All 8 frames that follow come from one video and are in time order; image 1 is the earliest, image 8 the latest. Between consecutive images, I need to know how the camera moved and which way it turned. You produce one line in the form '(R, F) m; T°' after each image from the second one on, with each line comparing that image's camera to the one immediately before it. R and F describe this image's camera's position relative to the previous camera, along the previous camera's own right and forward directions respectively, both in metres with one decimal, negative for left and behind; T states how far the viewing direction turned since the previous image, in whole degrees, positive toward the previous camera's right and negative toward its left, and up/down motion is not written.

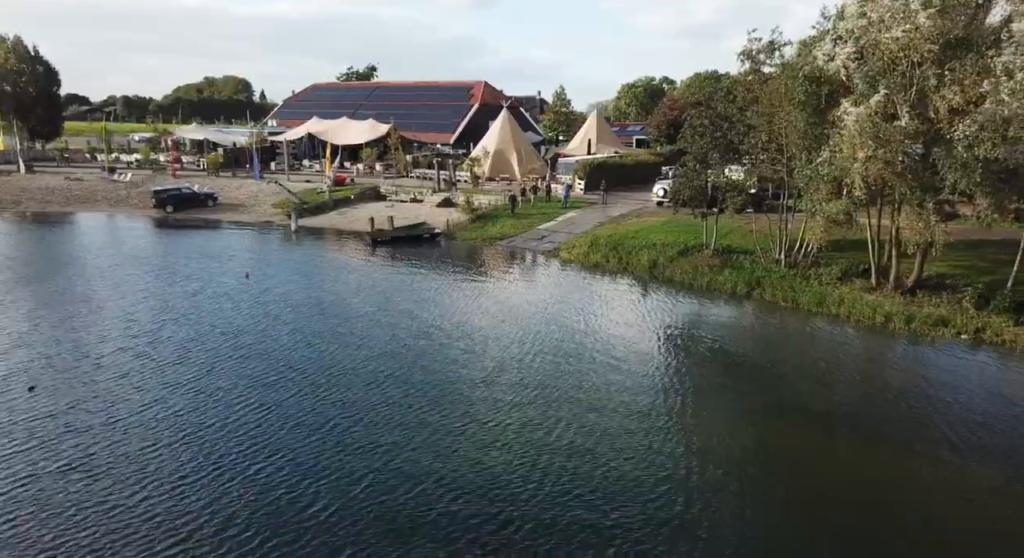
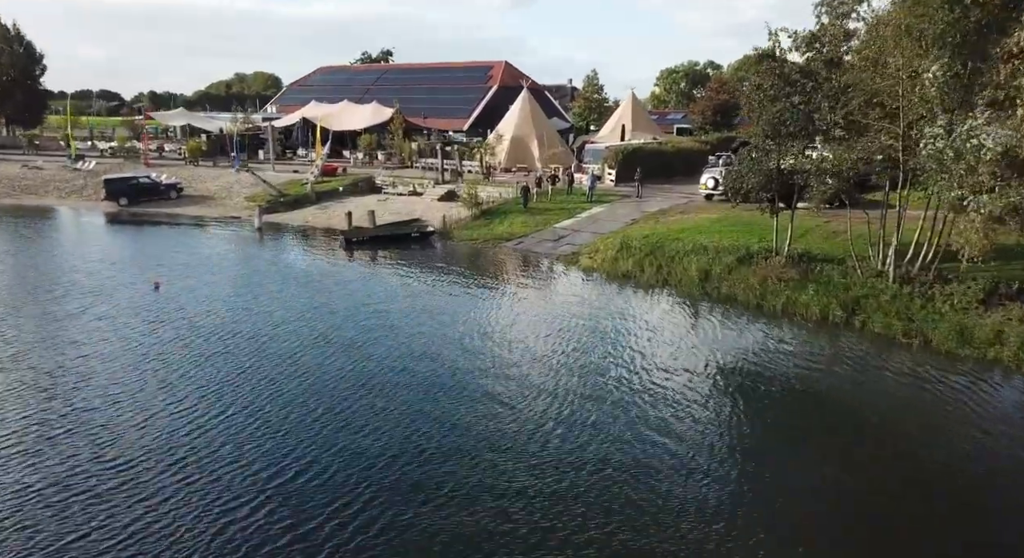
(+1.1, +7.9) m; -3°
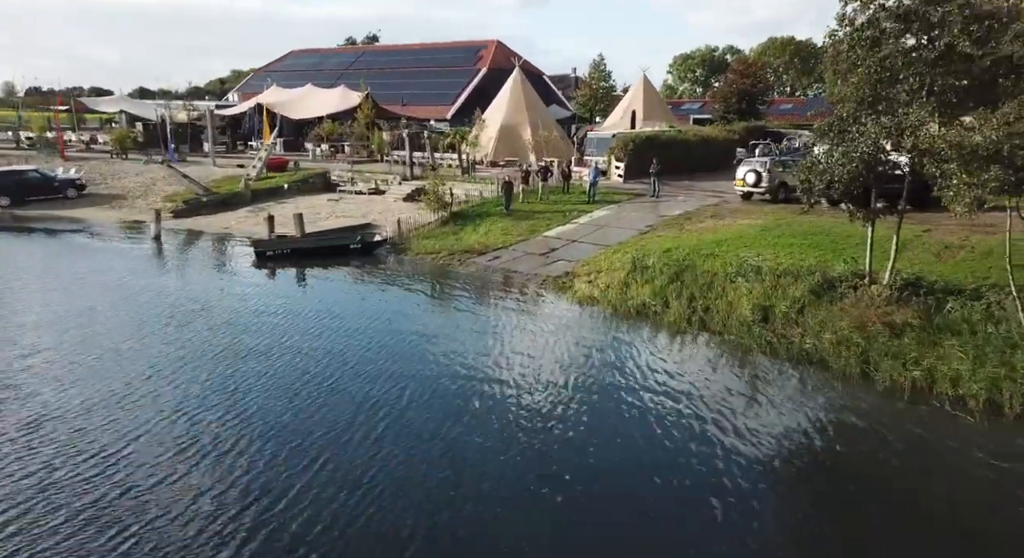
(+1.2, +8.2) m; -1°
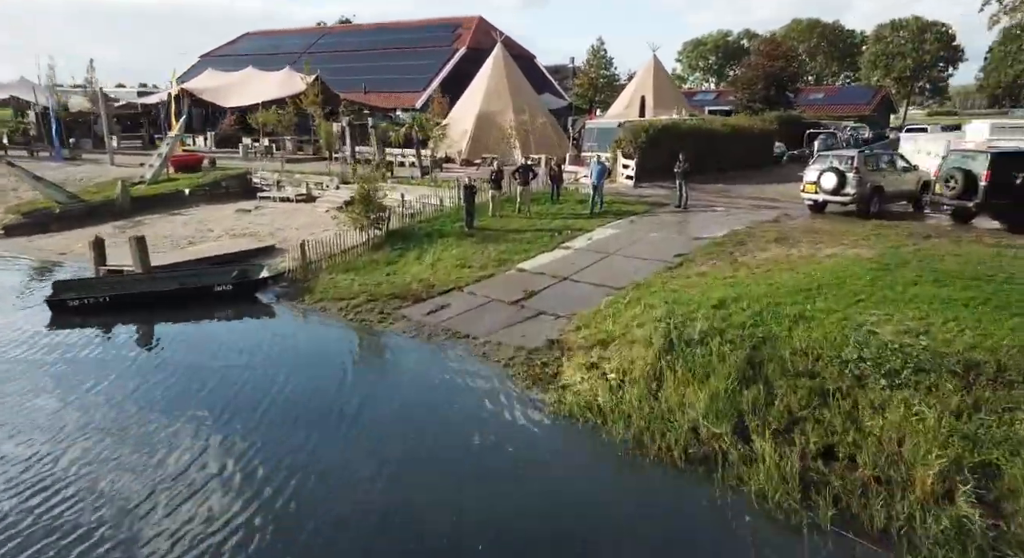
(+1.0, +8.7) m; 0°
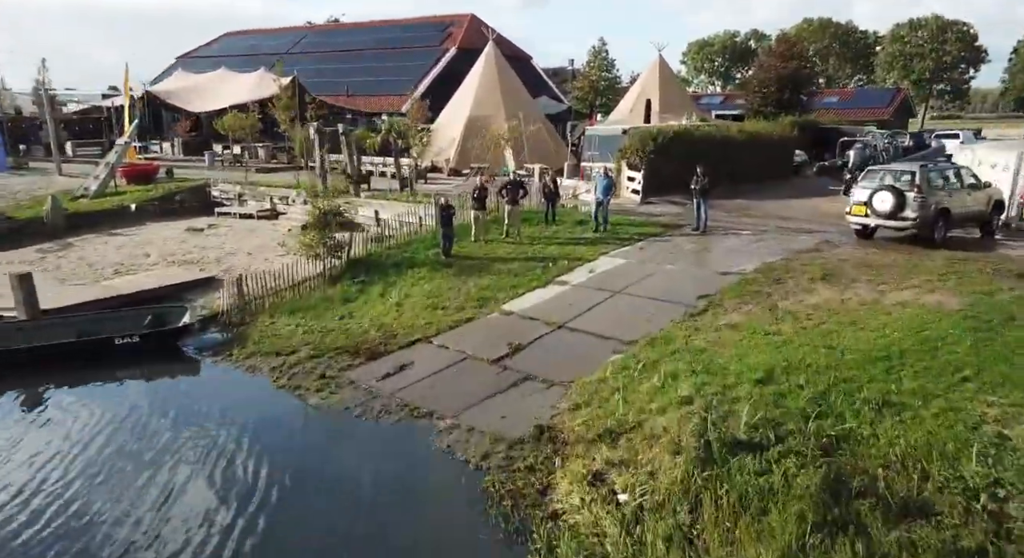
(+0.4, +3.3) m; 0°
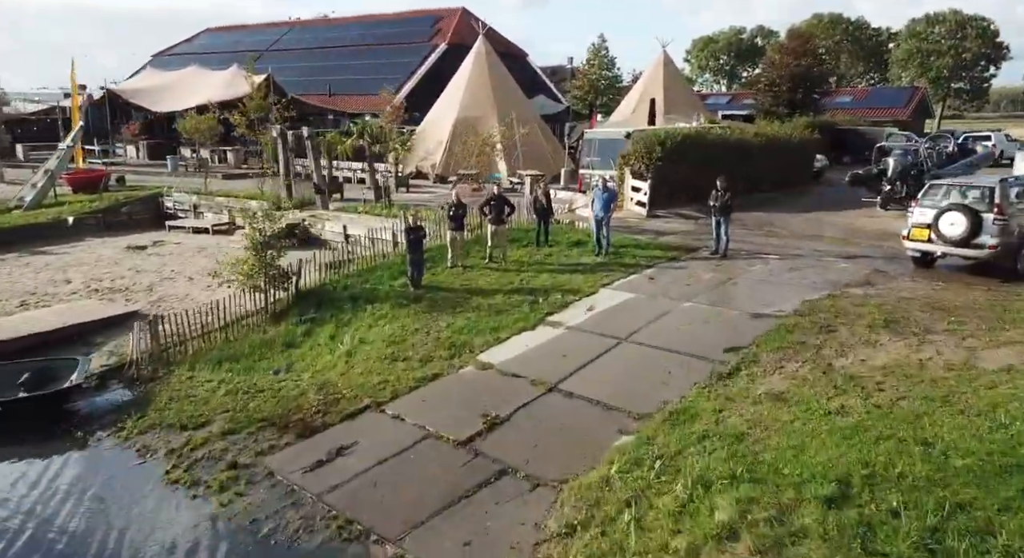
(+0.3, +2.9) m; 0°
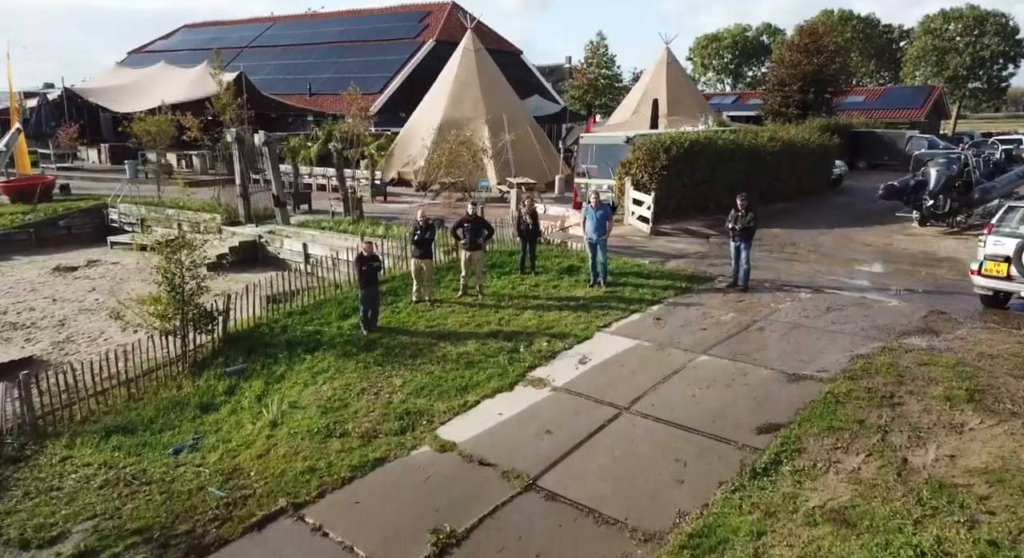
(+0.4, +2.5) m; 0°
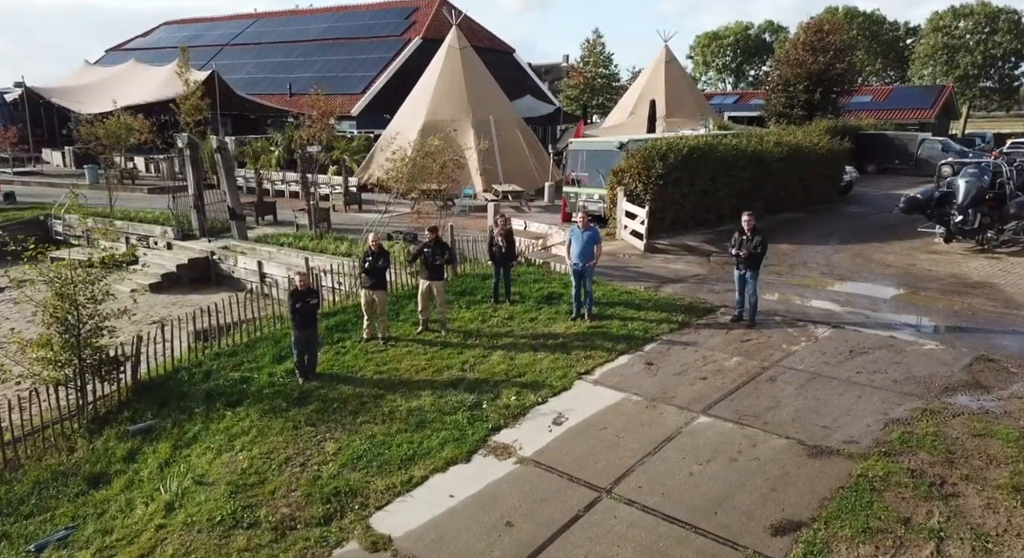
(+0.5, +1.8) m; 0°
